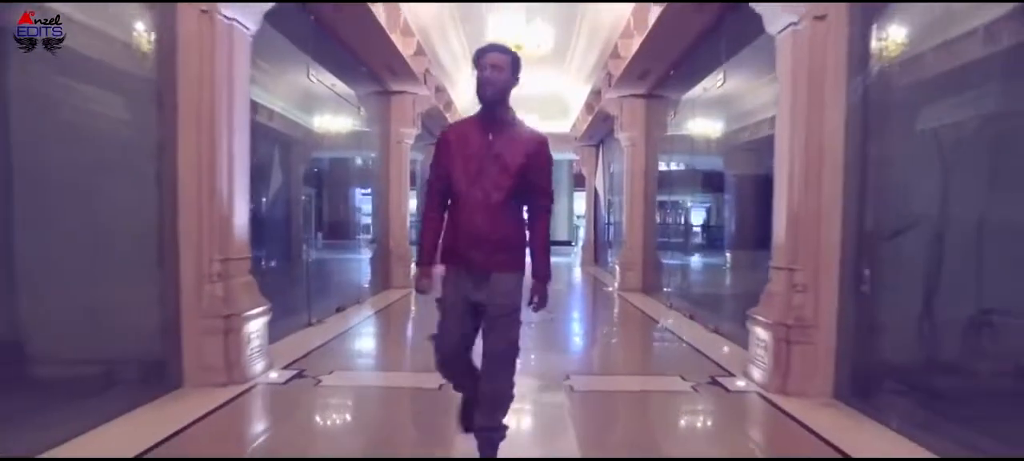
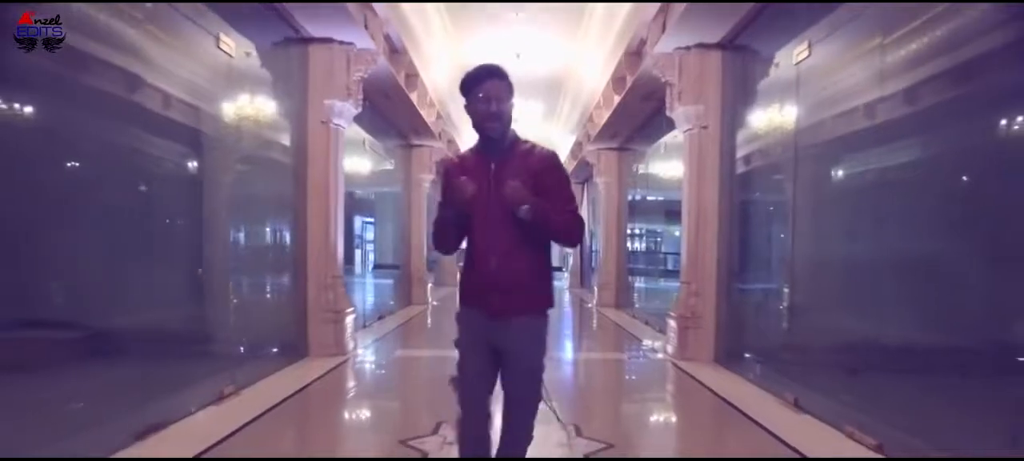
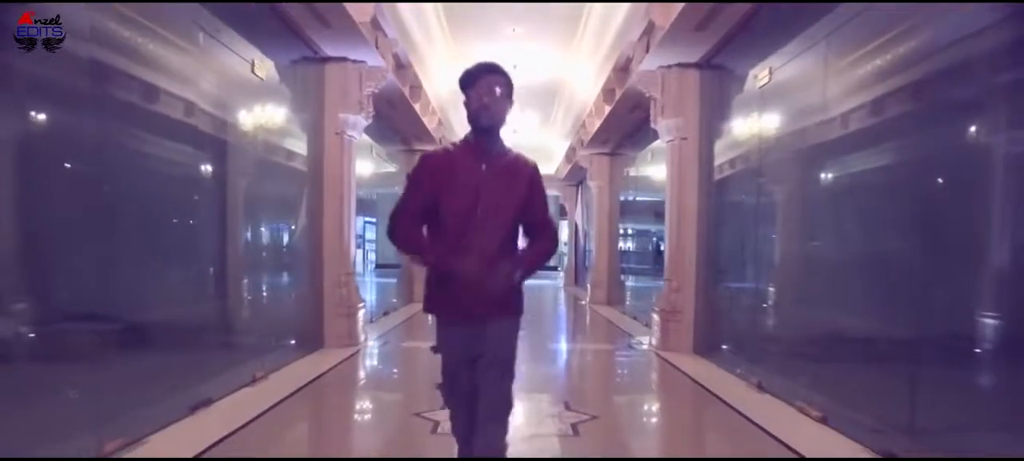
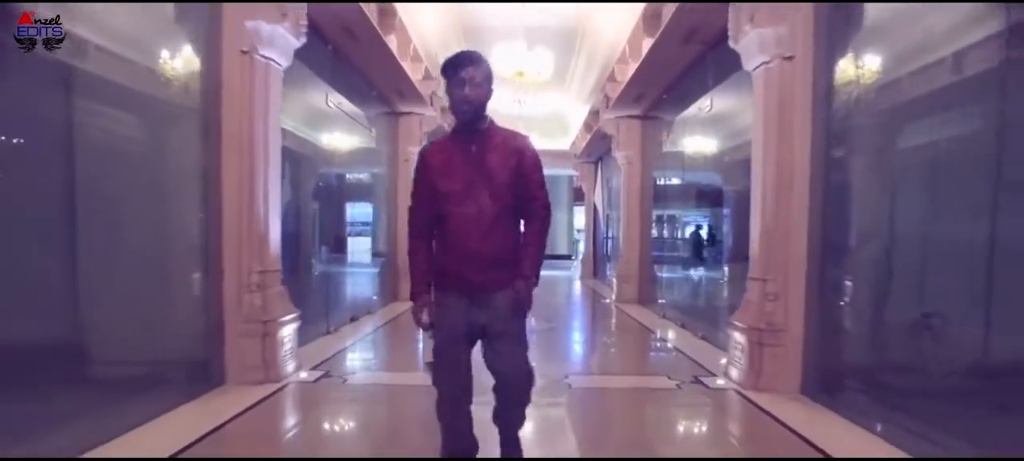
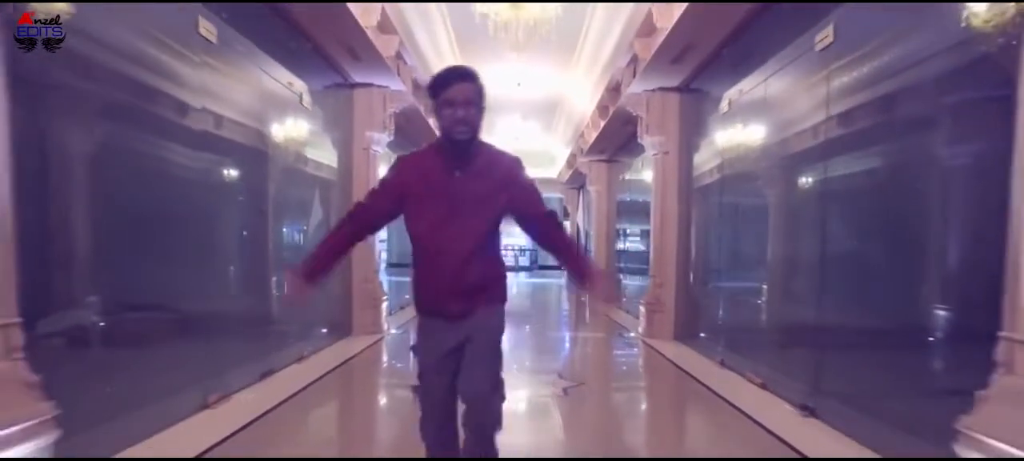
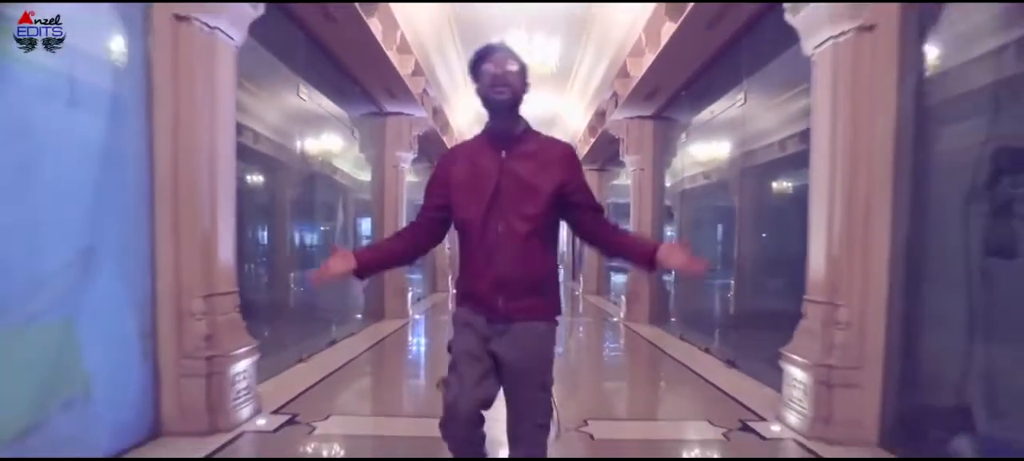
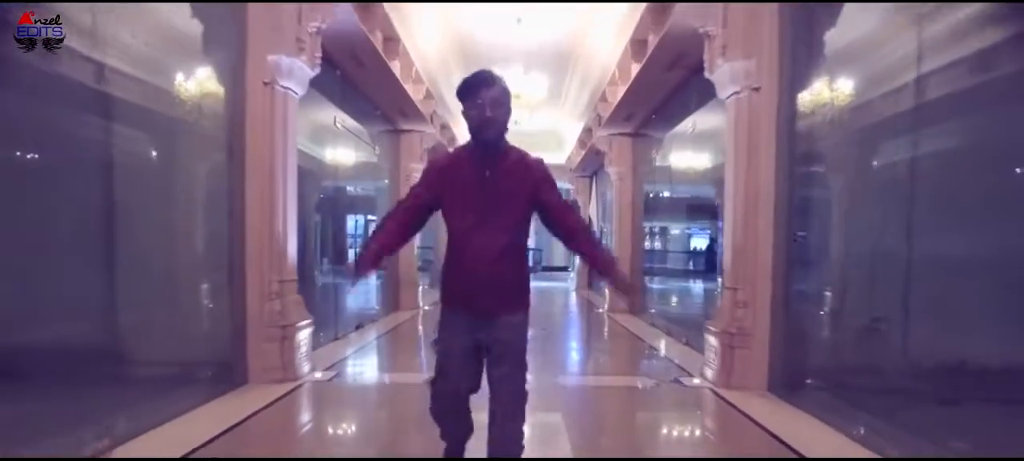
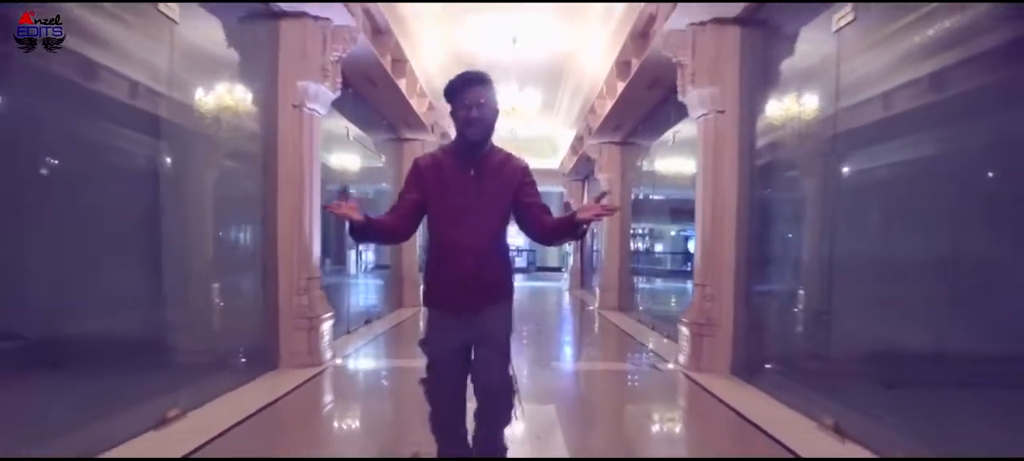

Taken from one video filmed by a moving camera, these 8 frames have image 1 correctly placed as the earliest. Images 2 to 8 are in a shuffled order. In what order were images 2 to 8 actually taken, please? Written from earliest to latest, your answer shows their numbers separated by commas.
4, 7, 8, 2, 3, 5, 6
